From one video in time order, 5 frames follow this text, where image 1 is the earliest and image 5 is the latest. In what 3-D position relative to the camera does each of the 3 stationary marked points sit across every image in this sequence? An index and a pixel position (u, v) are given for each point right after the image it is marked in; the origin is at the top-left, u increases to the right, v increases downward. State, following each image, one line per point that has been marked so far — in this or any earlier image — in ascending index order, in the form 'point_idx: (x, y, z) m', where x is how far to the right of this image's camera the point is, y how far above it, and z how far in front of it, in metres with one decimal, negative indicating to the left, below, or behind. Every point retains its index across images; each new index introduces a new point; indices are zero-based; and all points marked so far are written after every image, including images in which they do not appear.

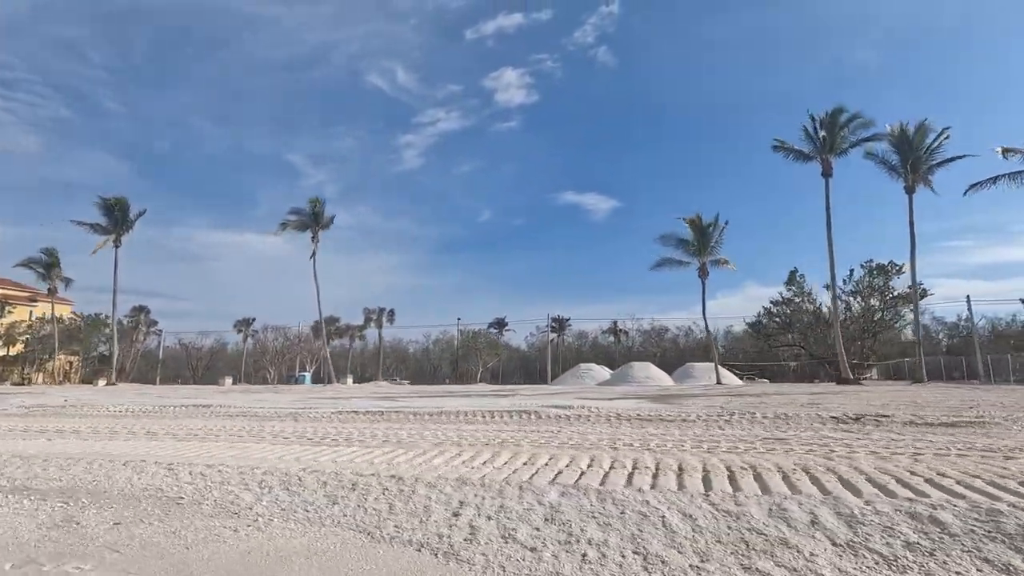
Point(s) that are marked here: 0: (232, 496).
0: (-2.8, -2.1, +5.4) m
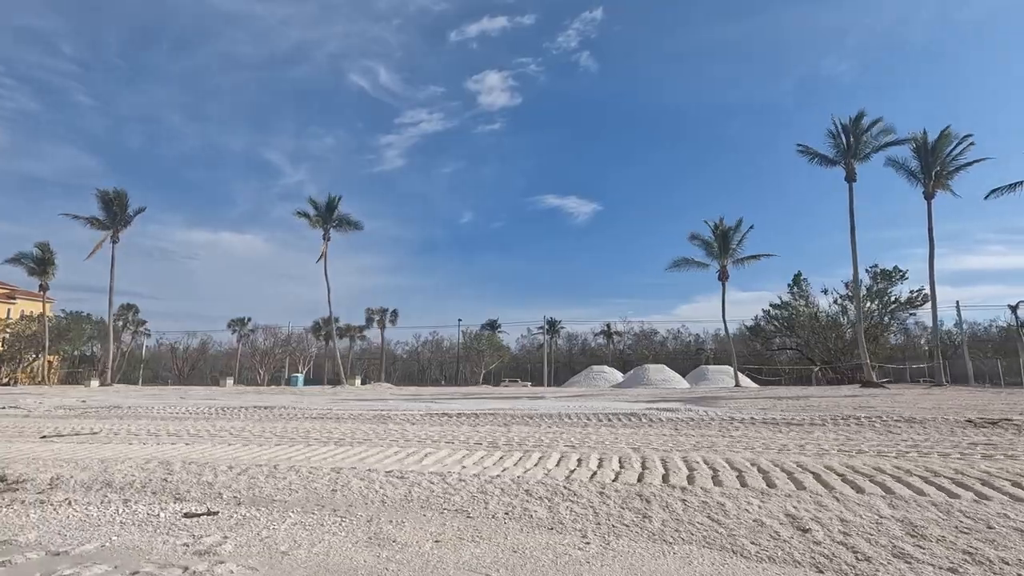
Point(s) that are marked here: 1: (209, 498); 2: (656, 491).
0: (+0.1, -2.0, +4.8) m
1: (-3.1, -2.2, +5.4) m
2: (+1.4, -2.0, +5.2) m
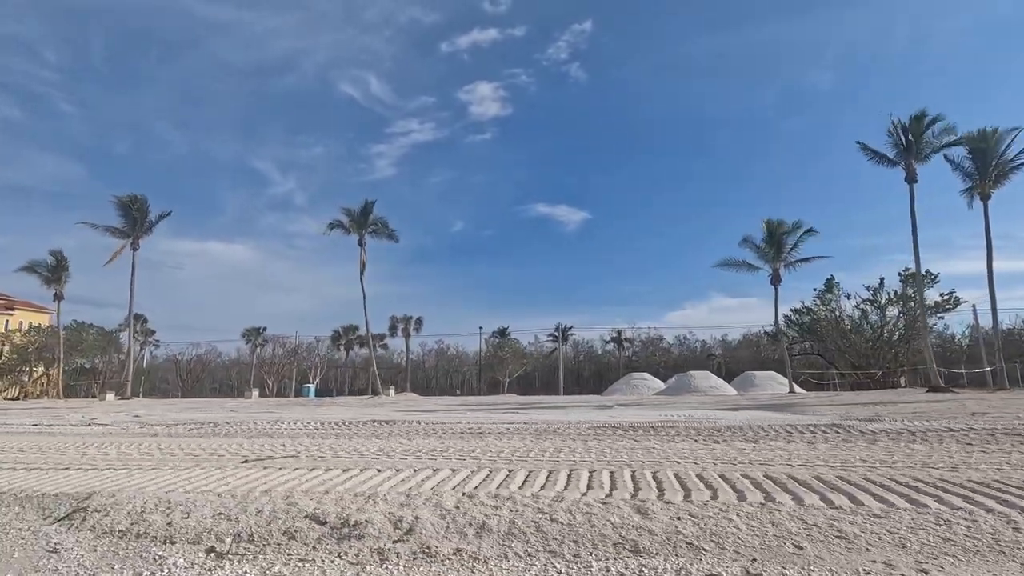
0: (+4.5, -1.9, +3.6) m
1: (+1.3, -2.0, +4.1) m
2: (+5.8, -1.9, +4.0) m
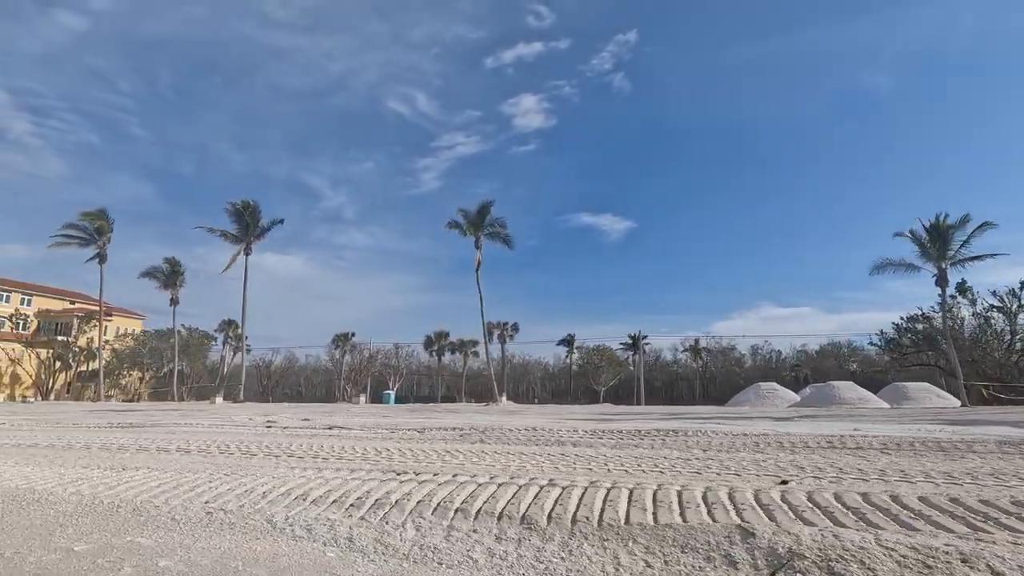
0: (+11.4, -1.4, +0.9) m
1: (+8.3, -1.5, +1.6) m
2: (+12.7, -1.4, +1.2) m
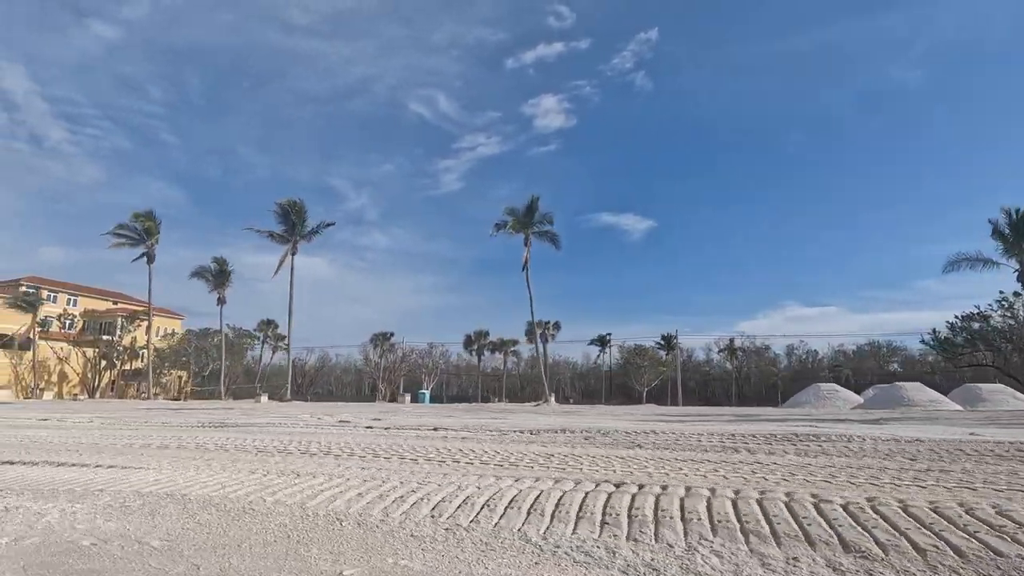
0: (+13.9, -1.2, -0.4) m
1: (+10.8, -1.4, +0.5) m
2: (+15.3, -1.2, -0.2) m
